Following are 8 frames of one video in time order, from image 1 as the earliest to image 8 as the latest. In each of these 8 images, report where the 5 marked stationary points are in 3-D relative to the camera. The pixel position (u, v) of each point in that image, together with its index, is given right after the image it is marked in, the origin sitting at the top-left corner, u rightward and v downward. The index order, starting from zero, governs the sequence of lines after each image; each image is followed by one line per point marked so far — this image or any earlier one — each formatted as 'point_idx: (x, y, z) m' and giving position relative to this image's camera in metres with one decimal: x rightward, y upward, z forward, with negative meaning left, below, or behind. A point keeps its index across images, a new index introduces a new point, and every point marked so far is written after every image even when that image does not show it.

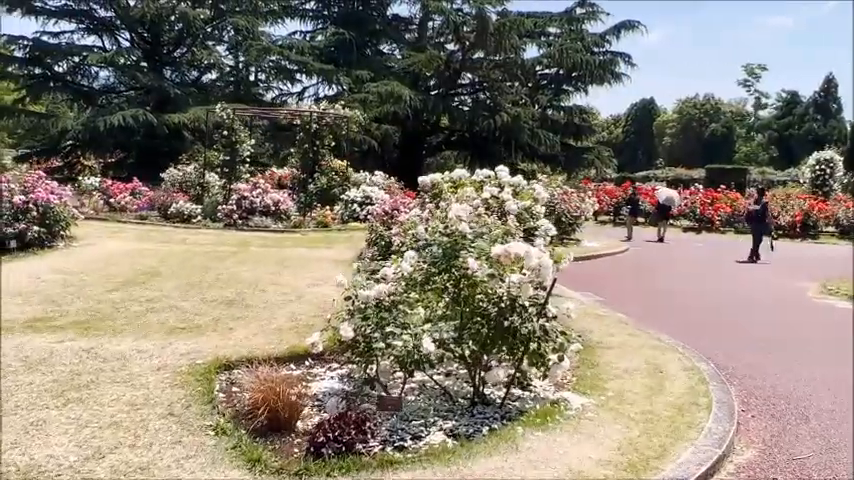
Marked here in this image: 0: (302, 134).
0: (-2.4, +2.0, +14.3) m
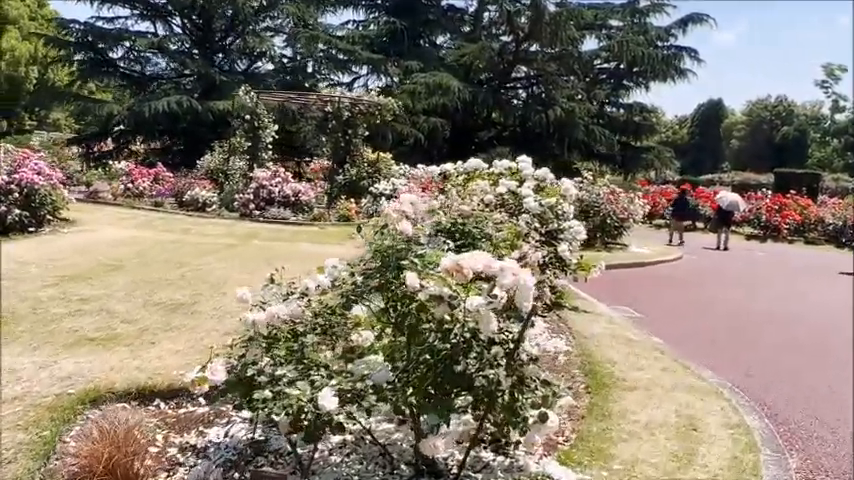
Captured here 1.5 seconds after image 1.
0: (-1.7, +2.2, +13.5) m
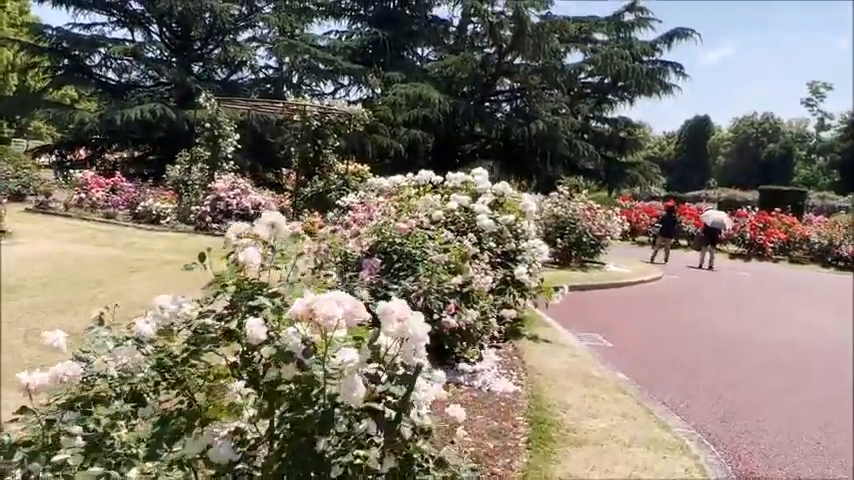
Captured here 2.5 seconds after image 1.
0: (-2.2, +1.9, +13.0) m
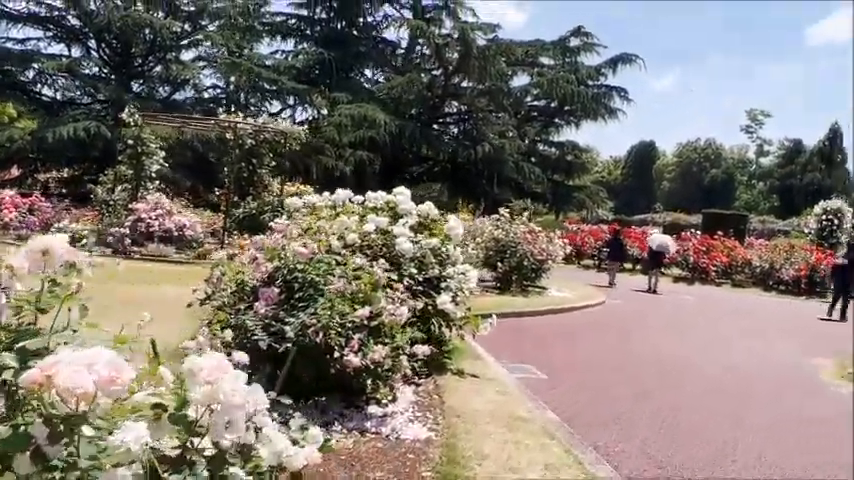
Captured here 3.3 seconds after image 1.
0: (-3.2, +1.5, +12.4) m
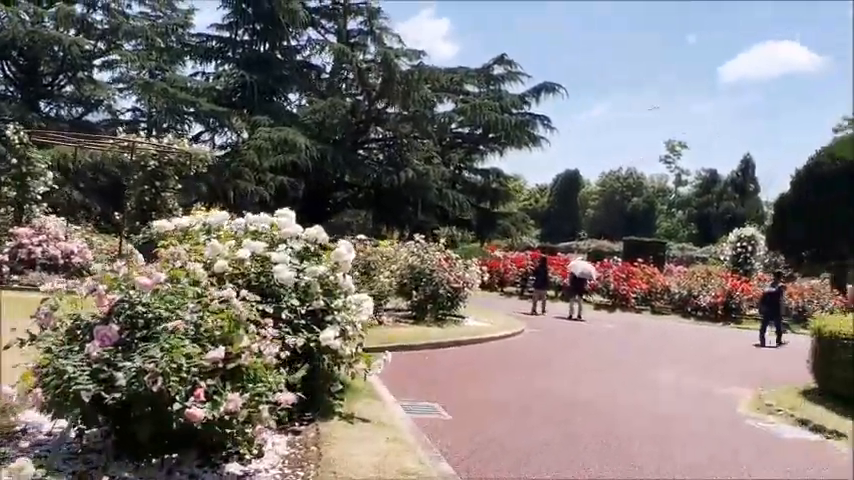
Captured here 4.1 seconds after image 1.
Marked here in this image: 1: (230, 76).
0: (-4.5, +1.1, +11.6) m
1: (-5.0, +4.1, +19.0) m
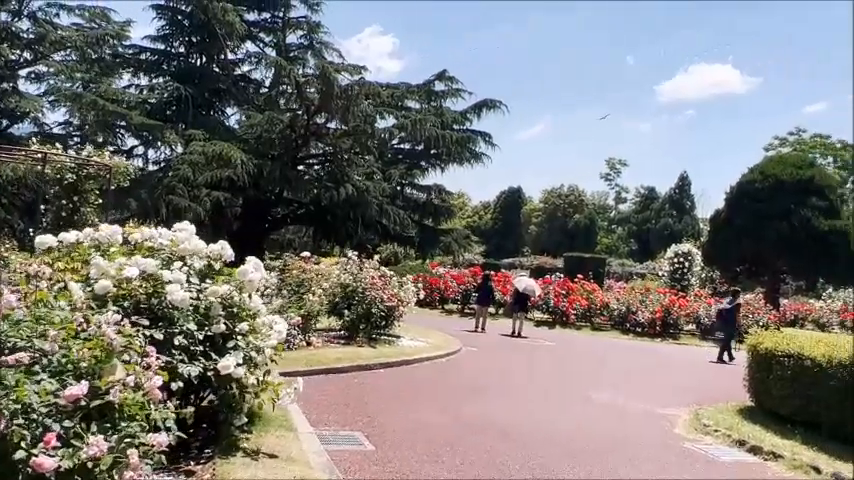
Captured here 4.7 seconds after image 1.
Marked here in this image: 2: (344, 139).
0: (-5.5, +0.8, +11.0) m
1: (-6.5, +3.7, +18.4) m
2: (-2.2, +2.7, +19.4) m
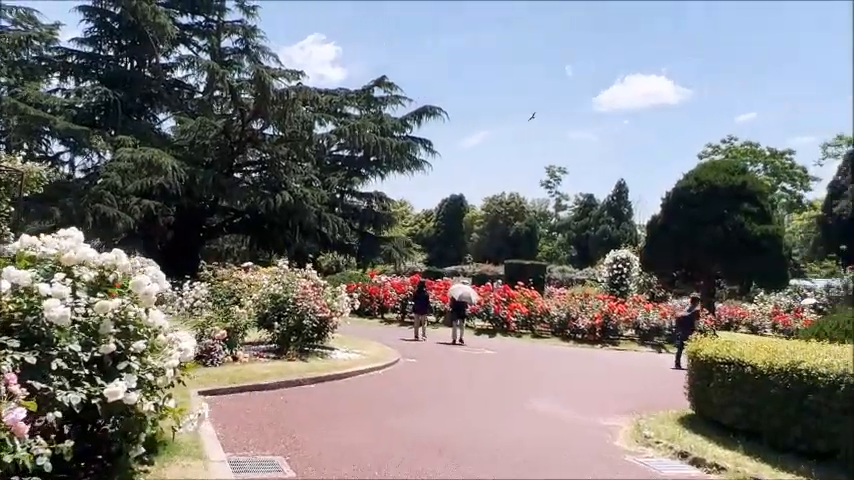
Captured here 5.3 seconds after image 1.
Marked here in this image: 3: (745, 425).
0: (-6.4, +0.6, +10.2) m
1: (-8.0, +3.5, +17.5) m
2: (-3.8, +2.4, +18.9) m
3: (+2.4, -1.4, +5.5) m
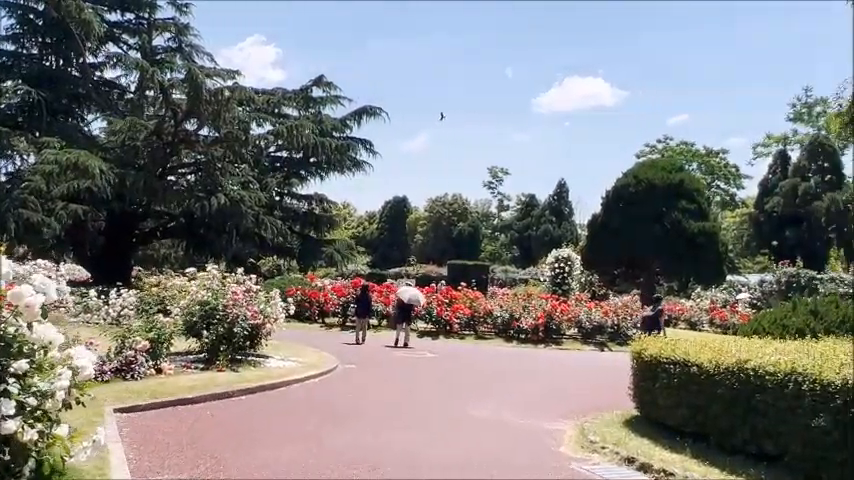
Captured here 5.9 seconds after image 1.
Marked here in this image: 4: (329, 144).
0: (-7.2, +0.5, +9.4) m
1: (-9.4, +3.3, +16.6) m
2: (-5.3, +2.3, +18.3) m
3: (+1.9, -1.3, +5.4) m
4: (-2.7, +2.6, +19.9) m
